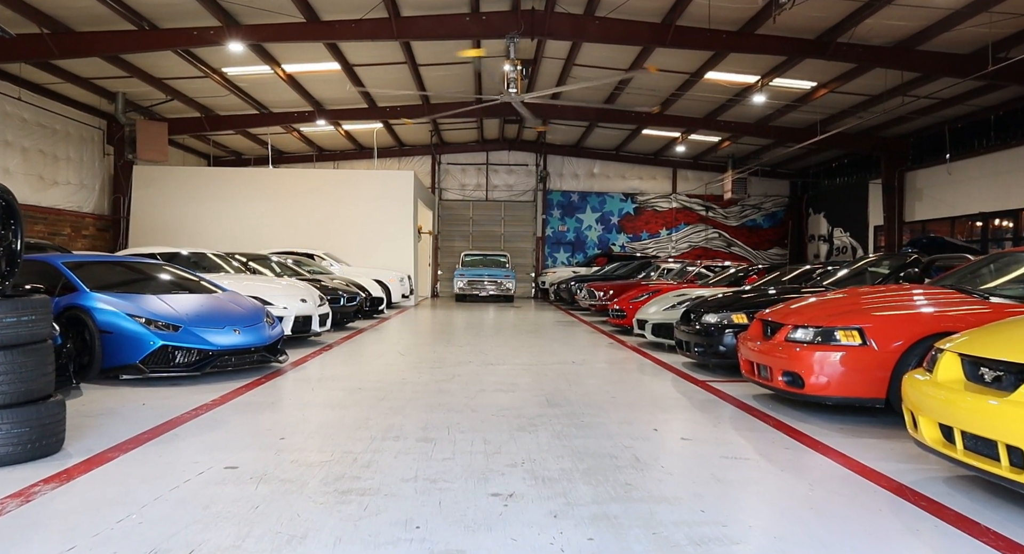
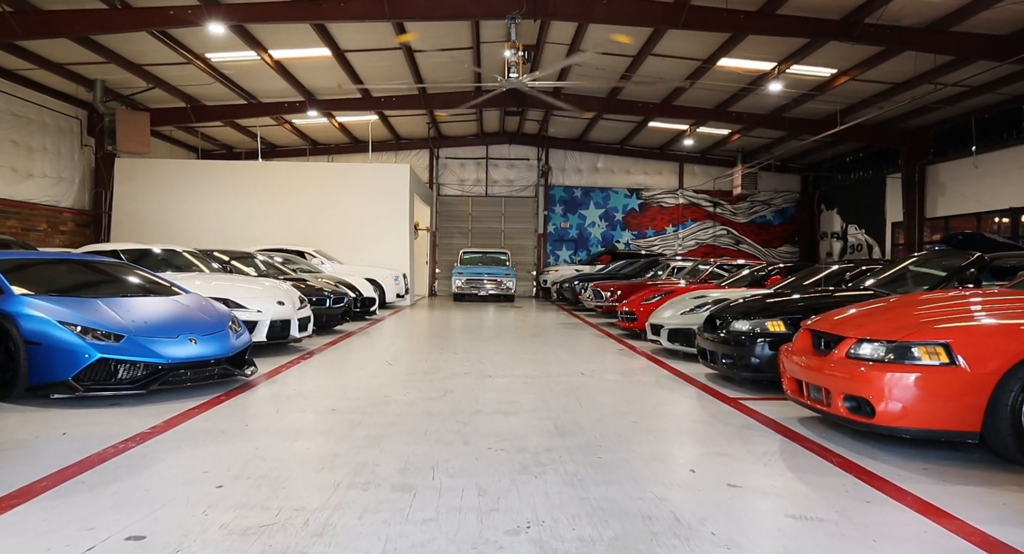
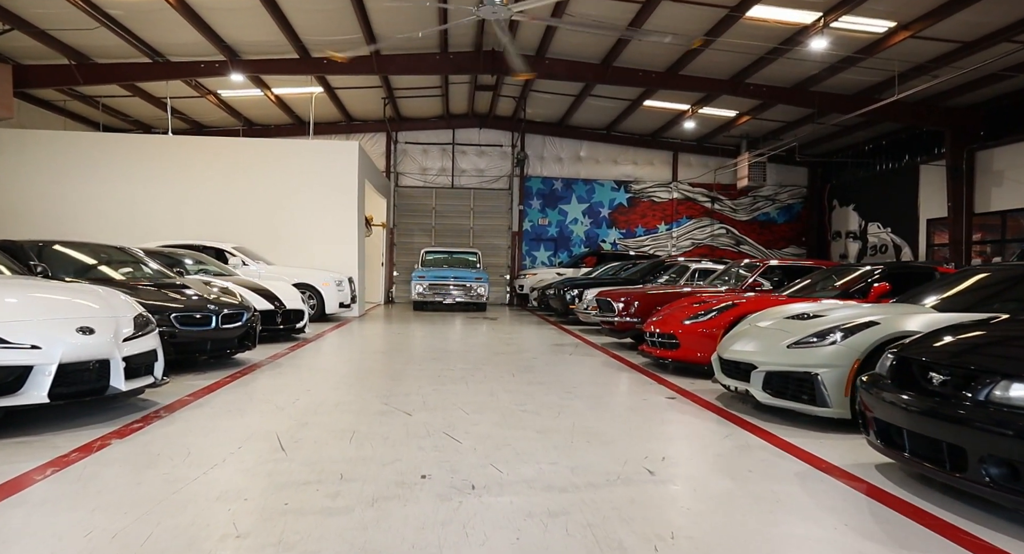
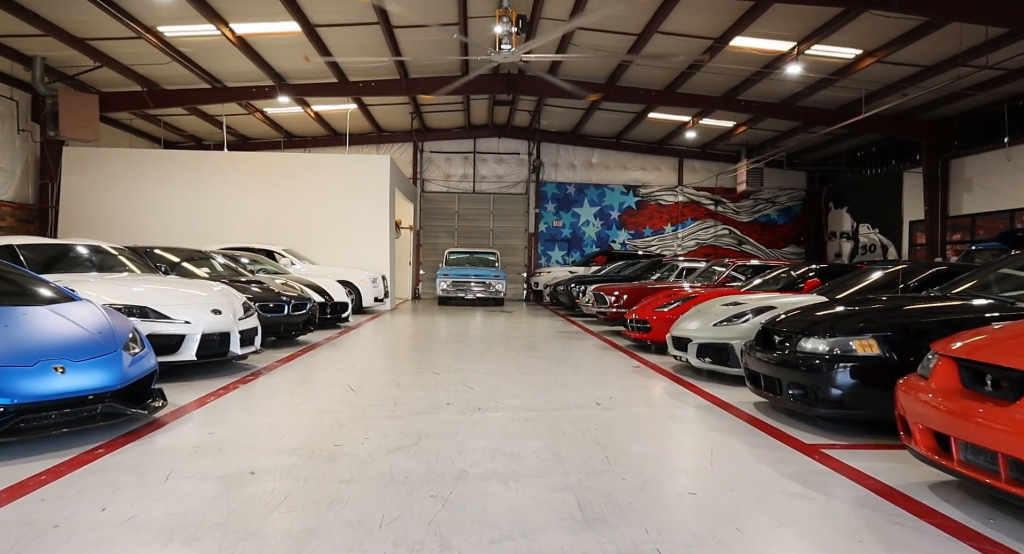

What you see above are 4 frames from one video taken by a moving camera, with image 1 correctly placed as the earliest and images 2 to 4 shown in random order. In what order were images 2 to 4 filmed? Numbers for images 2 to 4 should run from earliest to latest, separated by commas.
2, 4, 3
